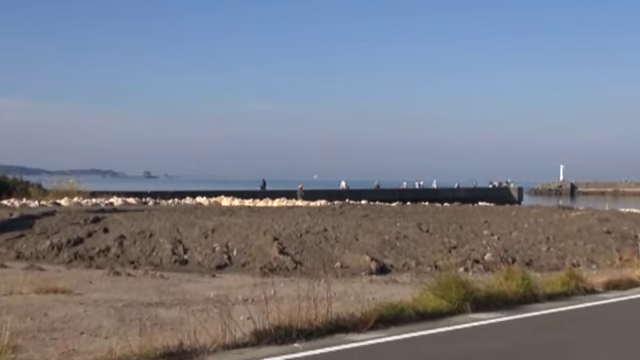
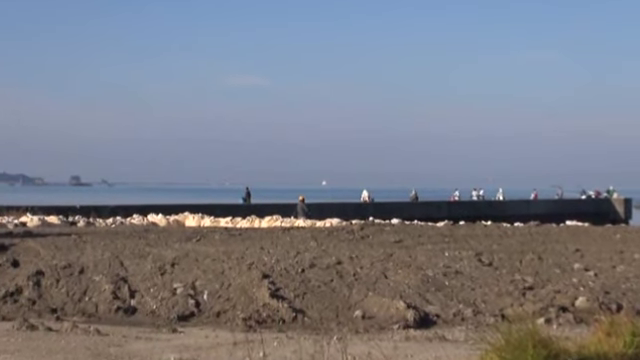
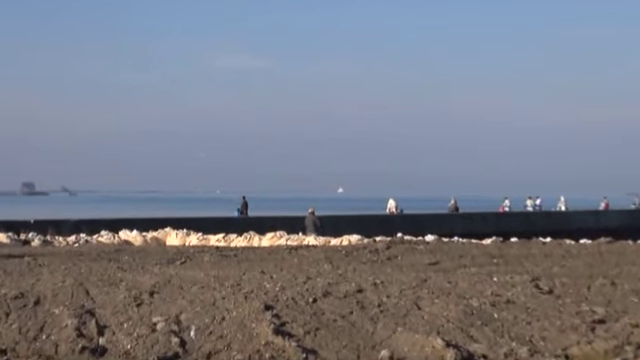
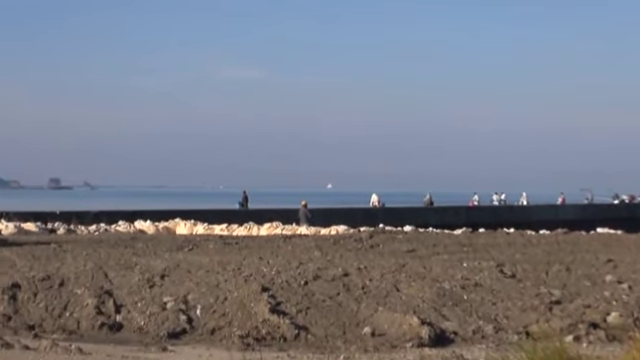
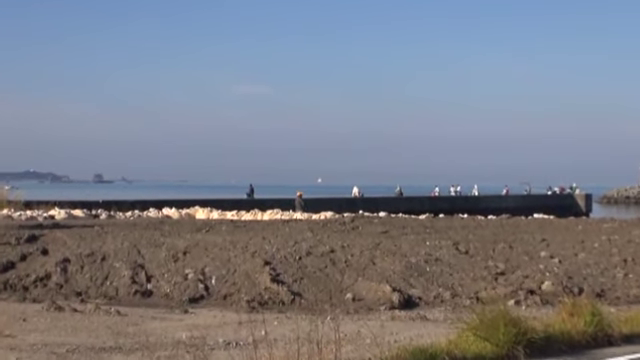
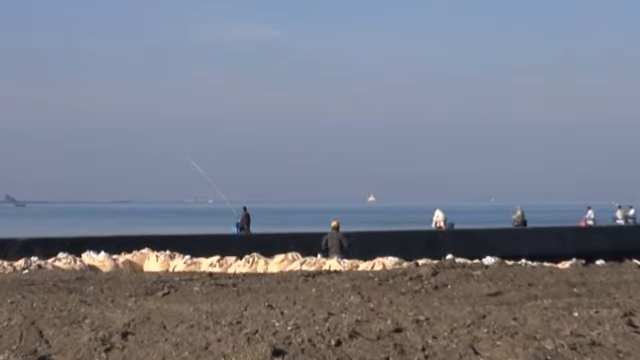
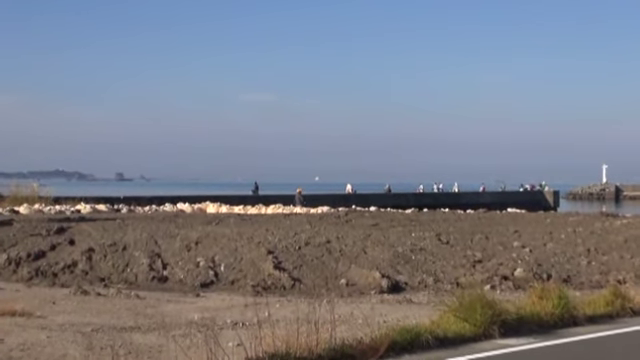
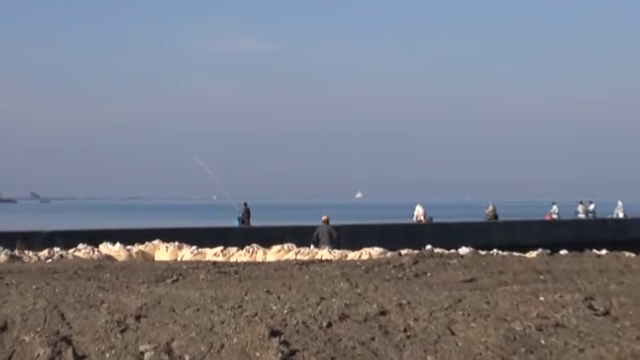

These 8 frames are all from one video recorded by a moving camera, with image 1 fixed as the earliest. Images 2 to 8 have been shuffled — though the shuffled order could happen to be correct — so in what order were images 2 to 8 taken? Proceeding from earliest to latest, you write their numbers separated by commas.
7, 5, 2, 4, 3, 8, 6
